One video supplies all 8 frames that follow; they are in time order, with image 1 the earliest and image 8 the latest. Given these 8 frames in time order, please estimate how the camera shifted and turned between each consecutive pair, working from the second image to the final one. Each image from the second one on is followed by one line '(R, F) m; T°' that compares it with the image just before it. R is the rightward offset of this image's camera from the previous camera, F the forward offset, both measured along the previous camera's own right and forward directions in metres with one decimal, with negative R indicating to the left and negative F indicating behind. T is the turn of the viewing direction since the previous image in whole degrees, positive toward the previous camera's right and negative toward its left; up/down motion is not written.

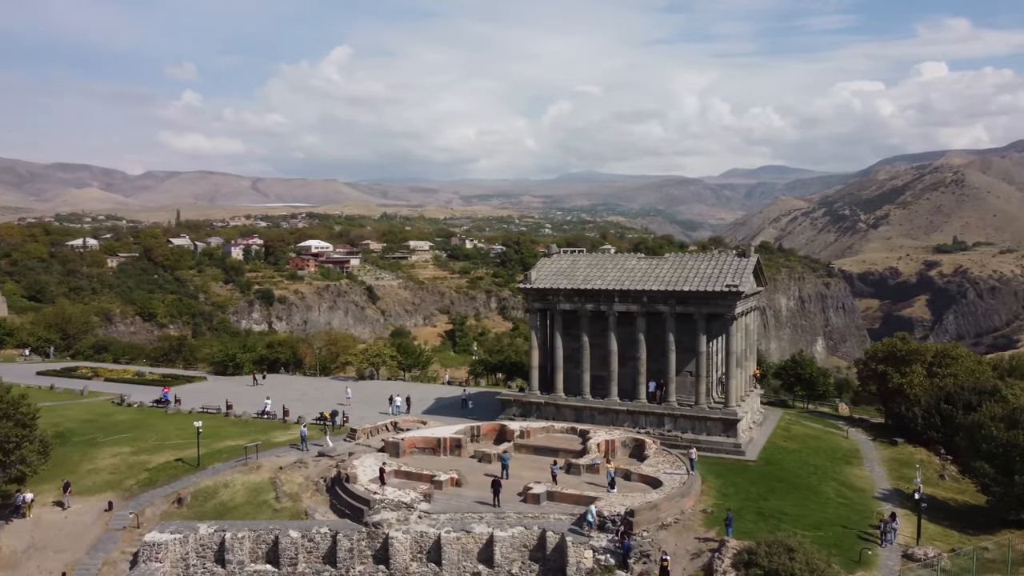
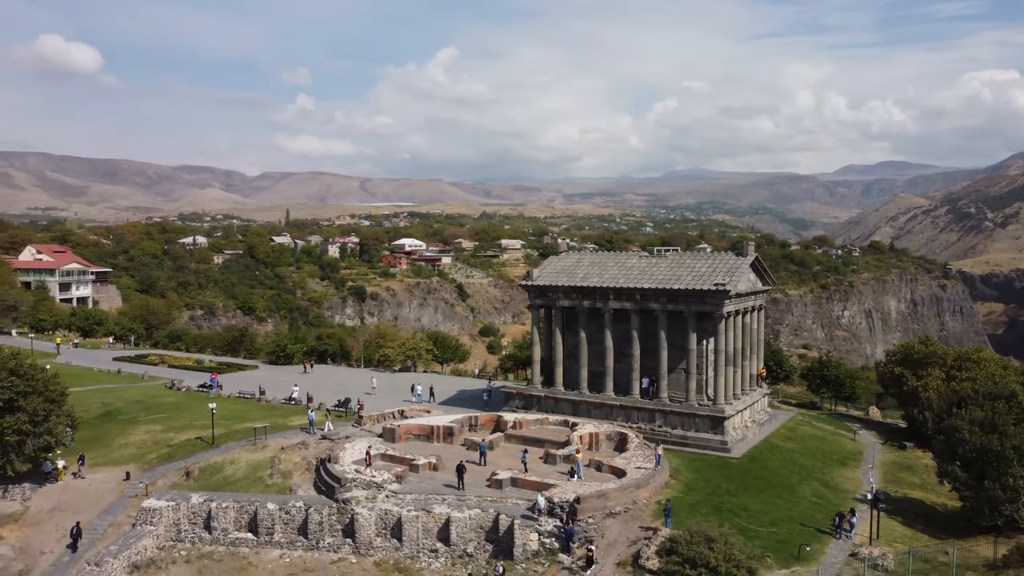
(+5.0, -1.2) m; -7°
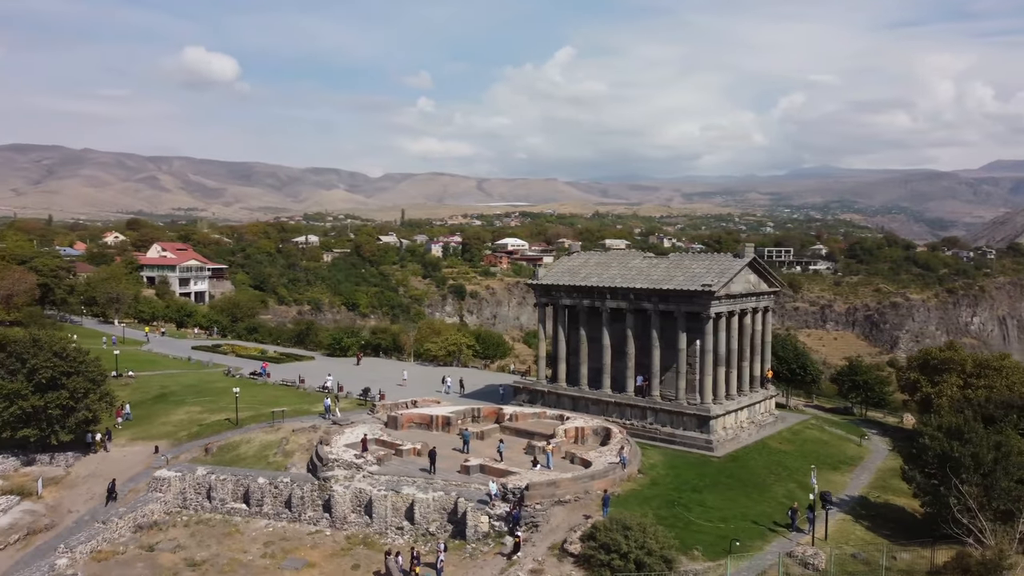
(+5.7, -1.4) m; -8°
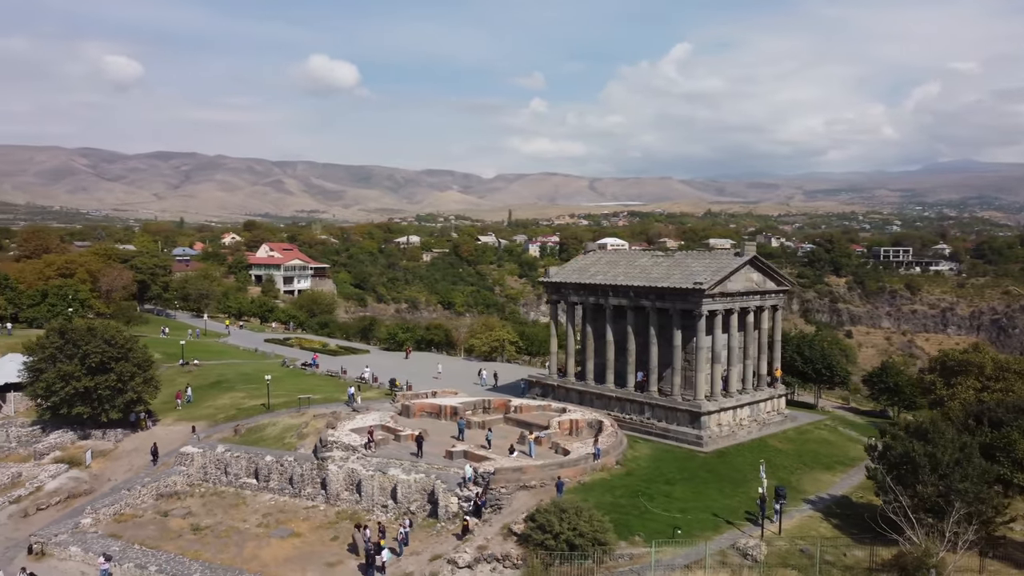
(+5.4, -1.4) m; -8°
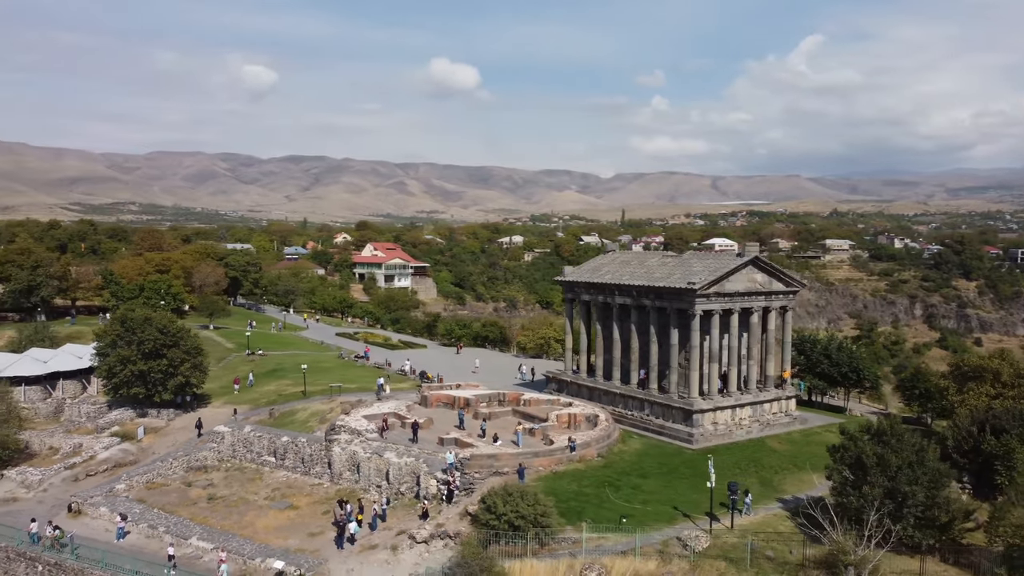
(+5.6, -1.5) m; -8°
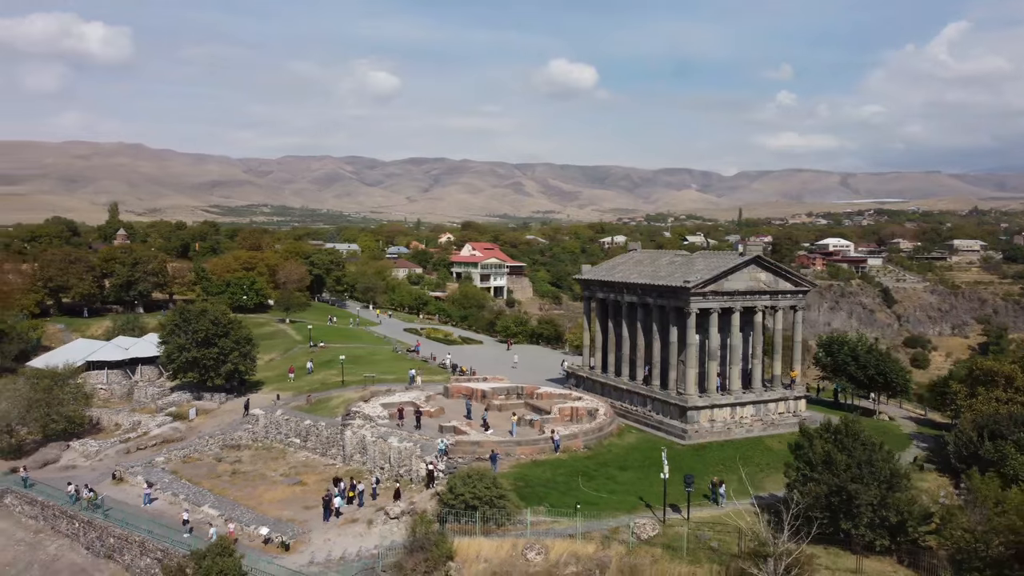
(+5.6, -1.4) m; -8°
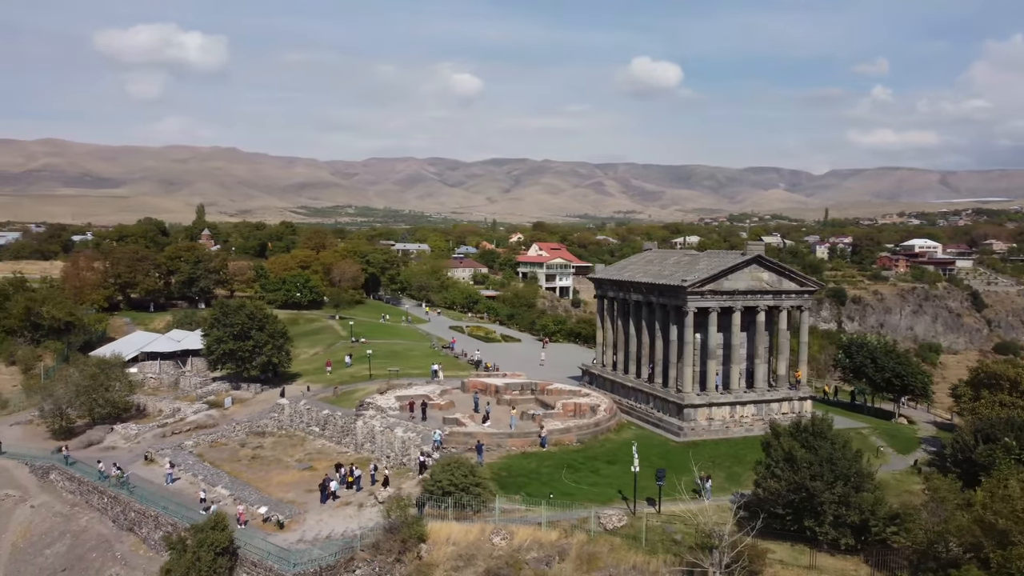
(+3.9, -1.1) m; -6°
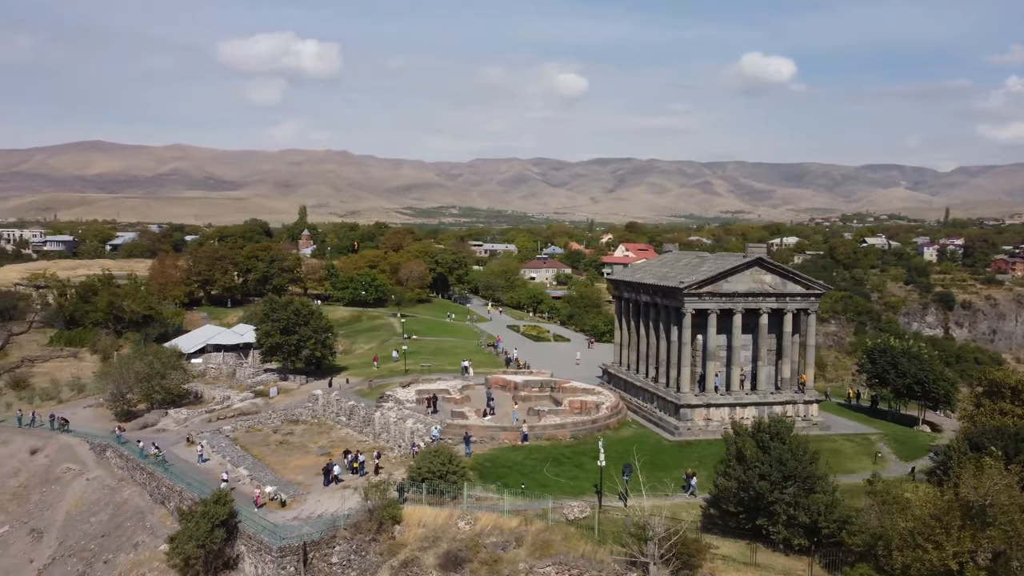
(+5.0, -1.3) m; -7°
